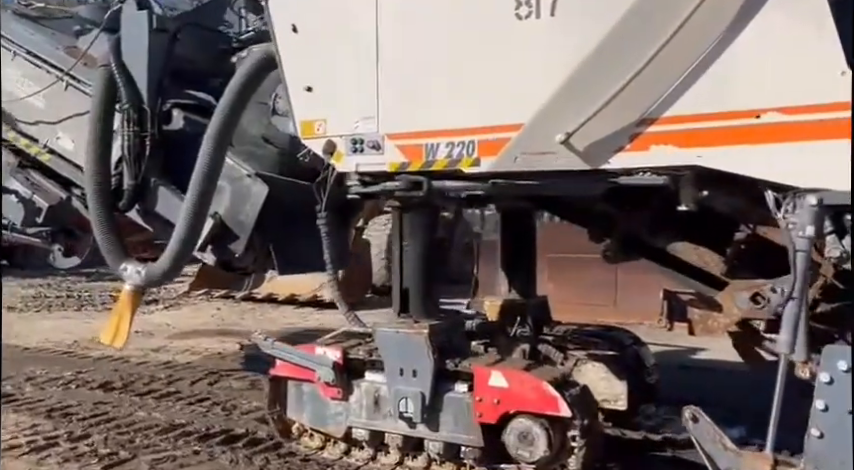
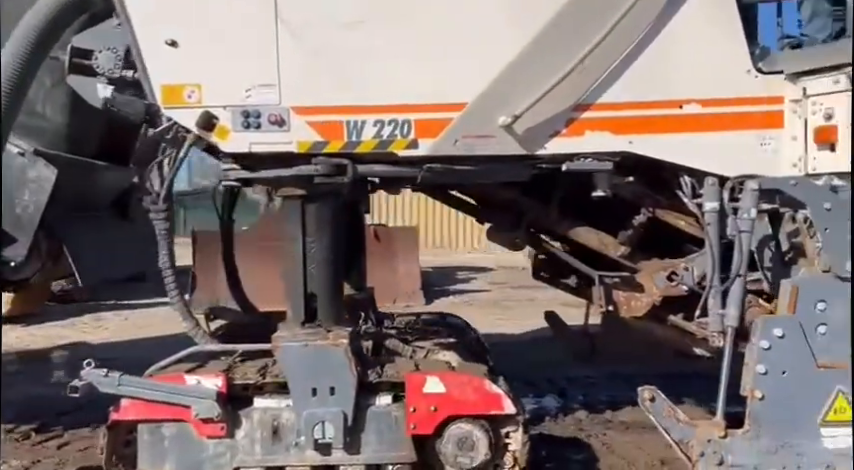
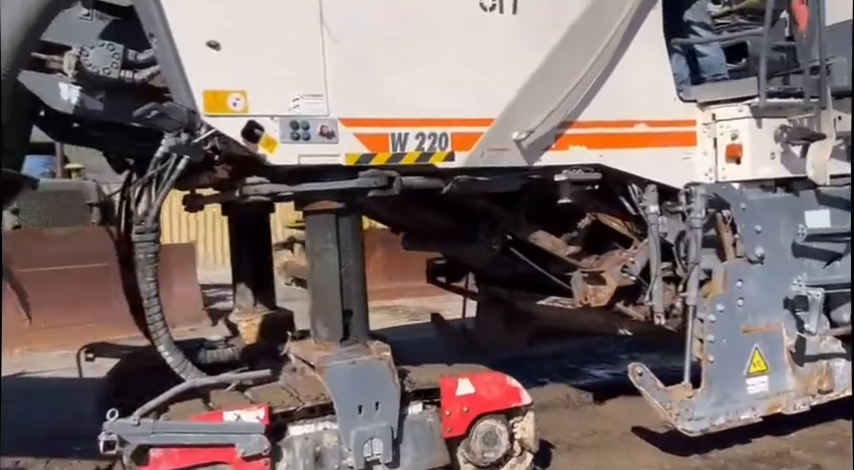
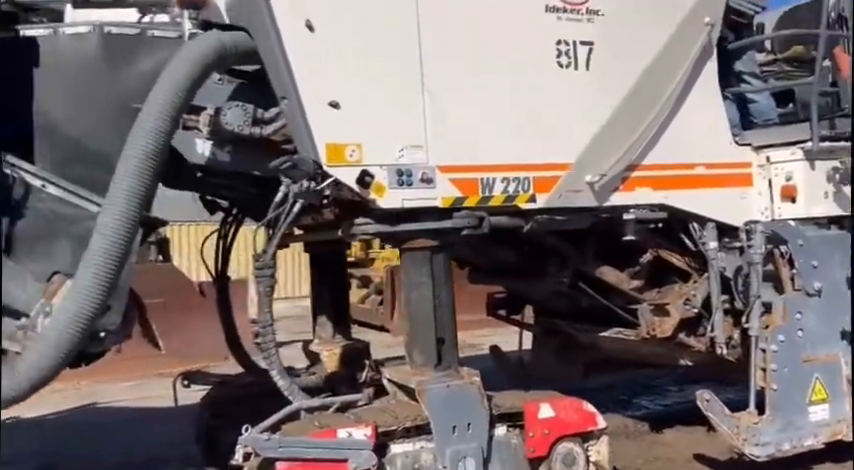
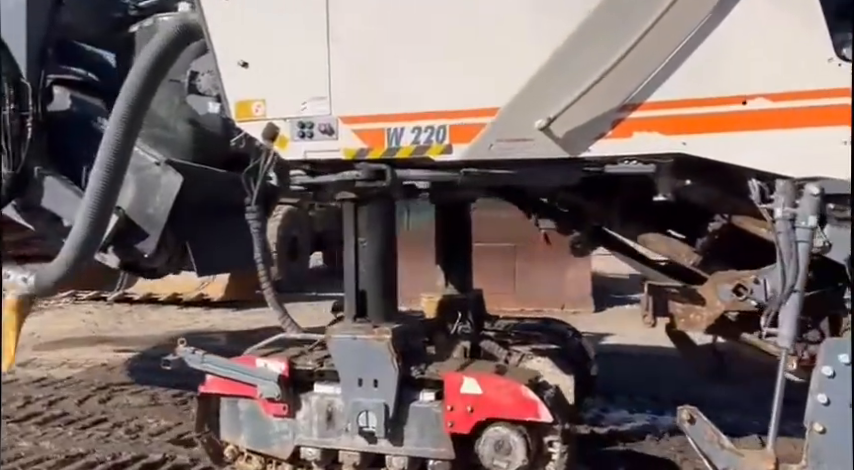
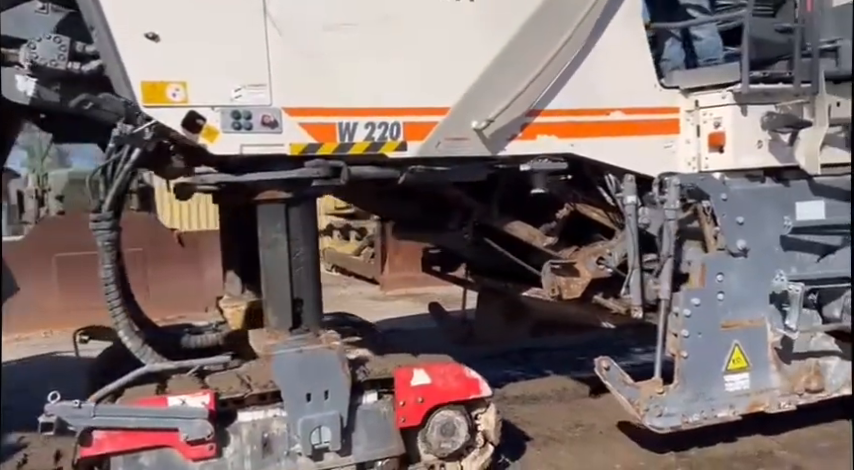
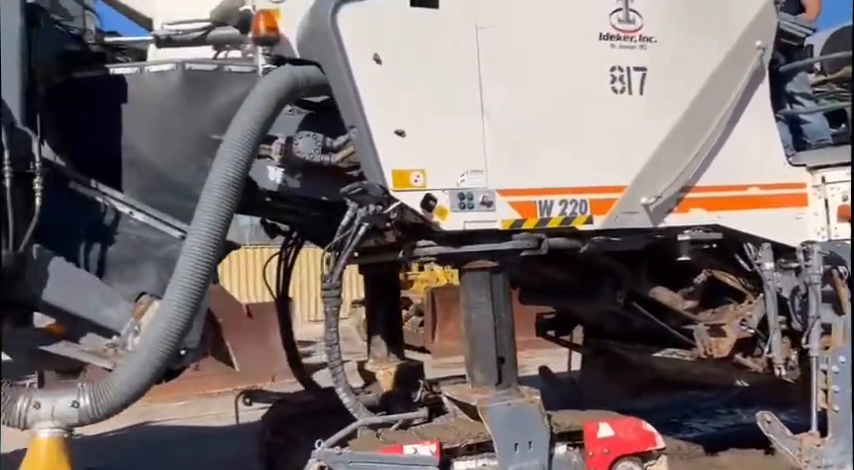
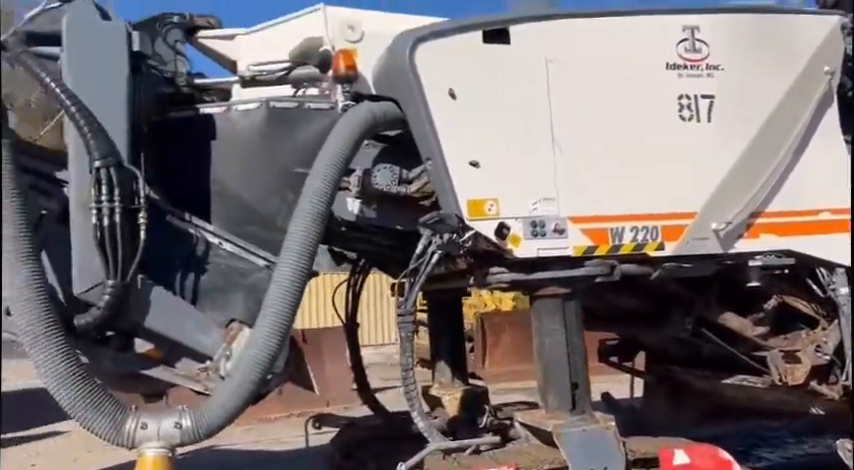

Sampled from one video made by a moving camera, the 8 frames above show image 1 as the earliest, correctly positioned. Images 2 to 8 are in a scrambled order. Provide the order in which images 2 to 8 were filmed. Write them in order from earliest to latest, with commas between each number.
5, 2, 6, 3, 4, 7, 8
